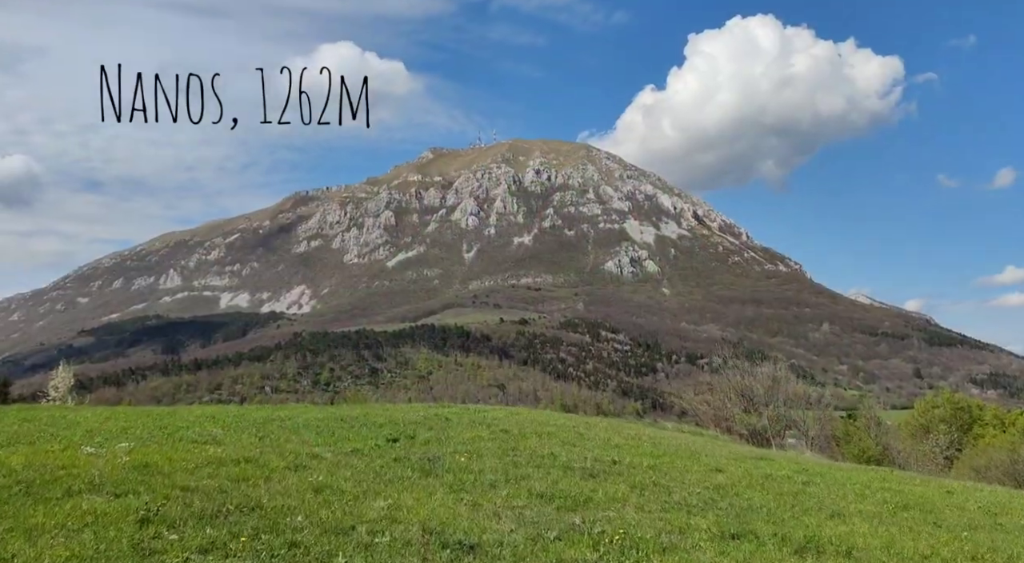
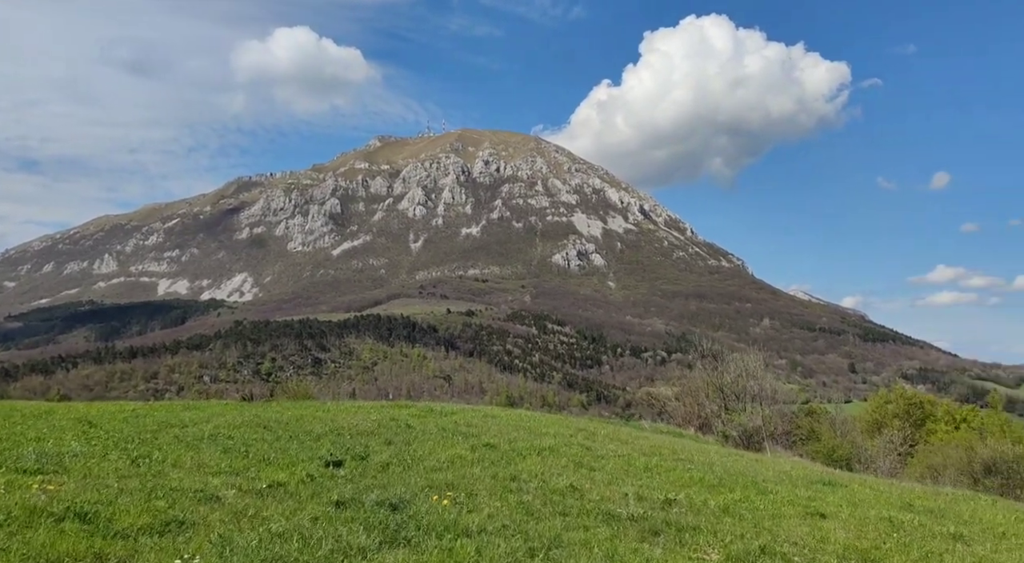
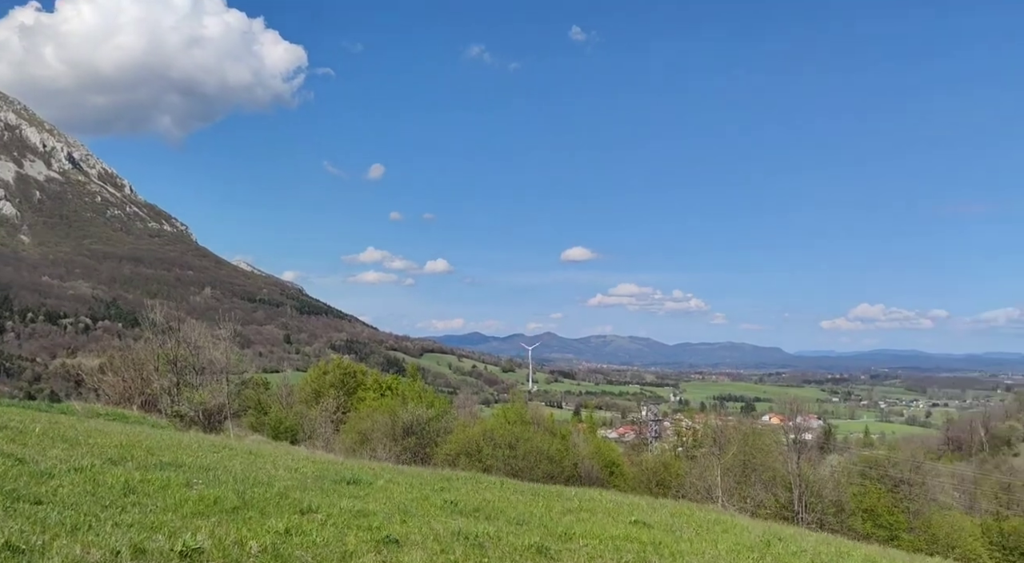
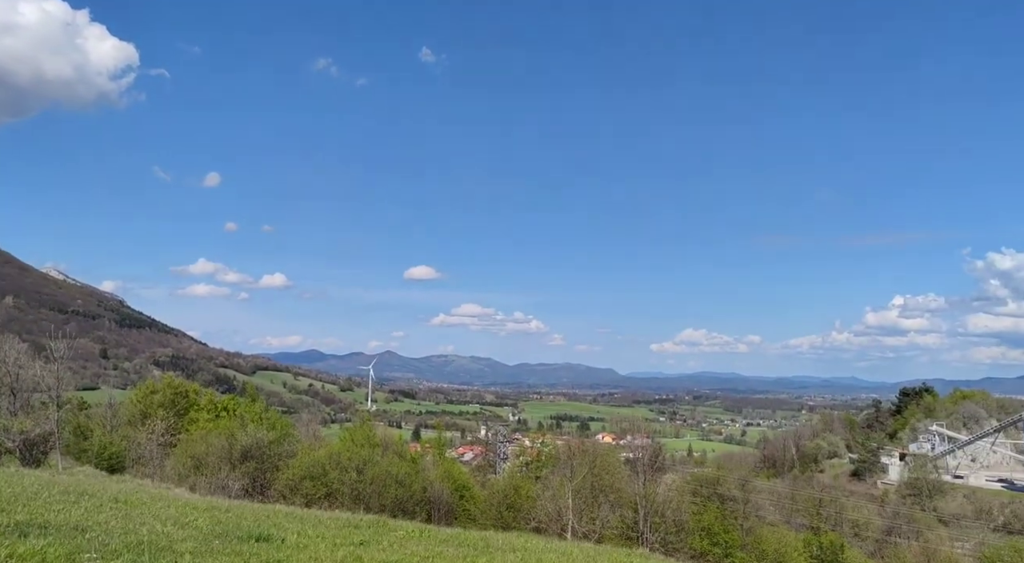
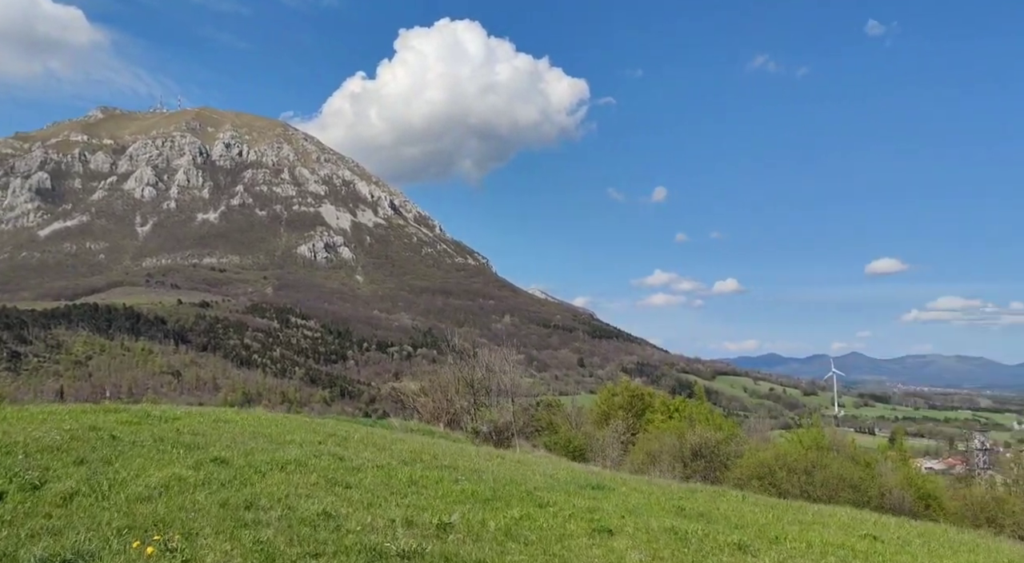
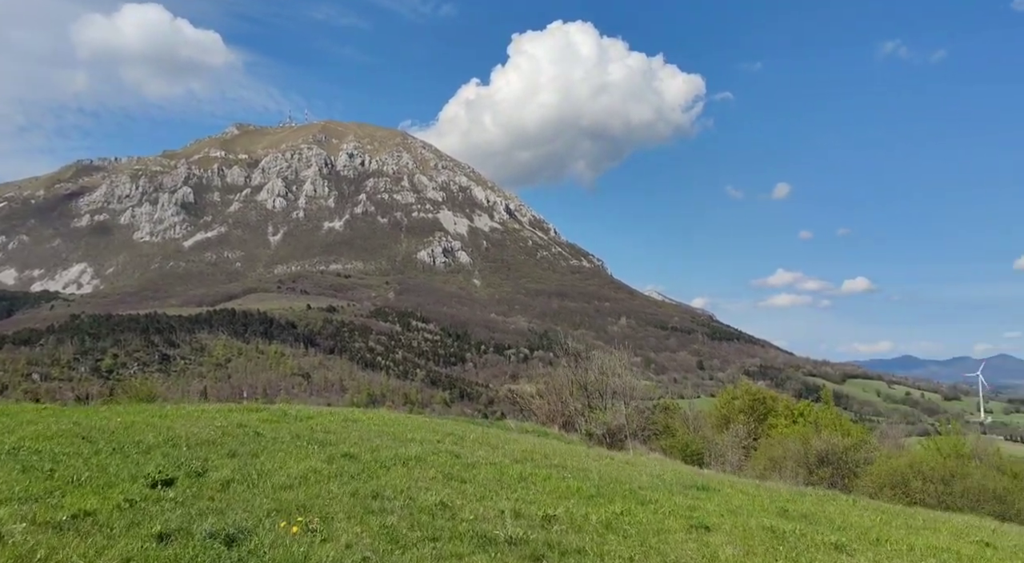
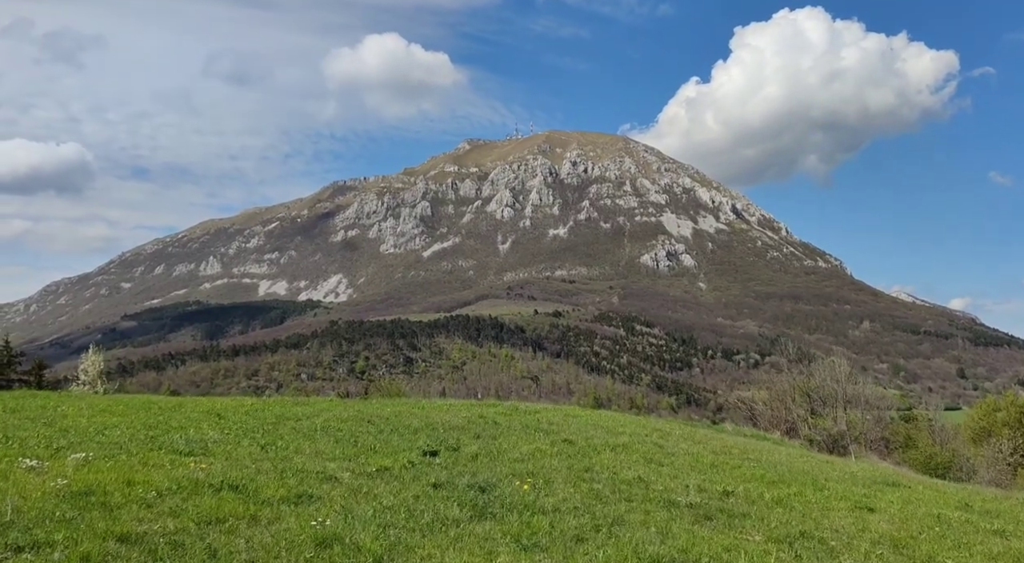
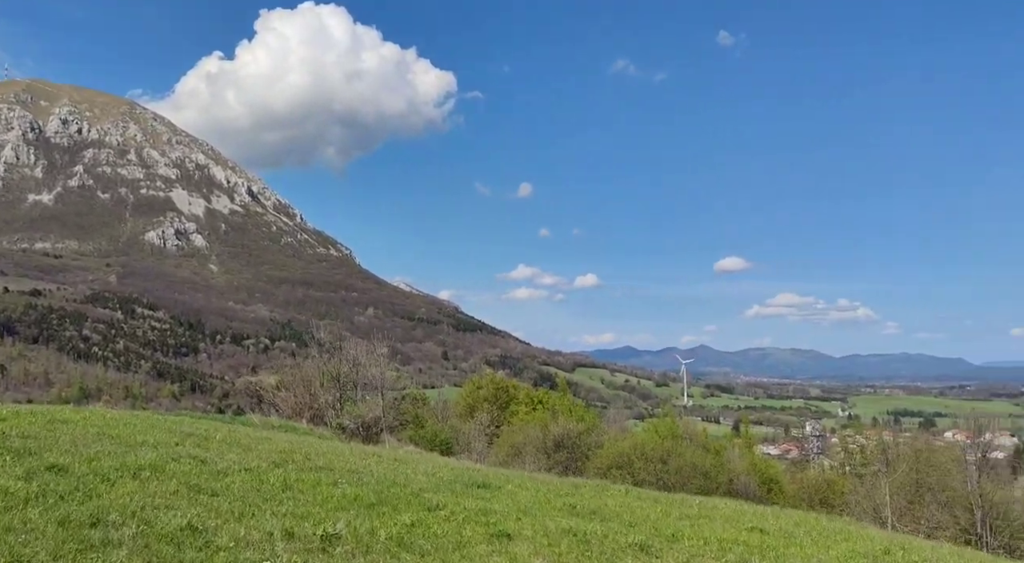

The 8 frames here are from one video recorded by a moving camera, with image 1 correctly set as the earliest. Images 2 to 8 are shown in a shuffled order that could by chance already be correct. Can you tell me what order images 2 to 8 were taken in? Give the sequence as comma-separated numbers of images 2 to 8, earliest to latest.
7, 2, 6, 5, 8, 3, 4
